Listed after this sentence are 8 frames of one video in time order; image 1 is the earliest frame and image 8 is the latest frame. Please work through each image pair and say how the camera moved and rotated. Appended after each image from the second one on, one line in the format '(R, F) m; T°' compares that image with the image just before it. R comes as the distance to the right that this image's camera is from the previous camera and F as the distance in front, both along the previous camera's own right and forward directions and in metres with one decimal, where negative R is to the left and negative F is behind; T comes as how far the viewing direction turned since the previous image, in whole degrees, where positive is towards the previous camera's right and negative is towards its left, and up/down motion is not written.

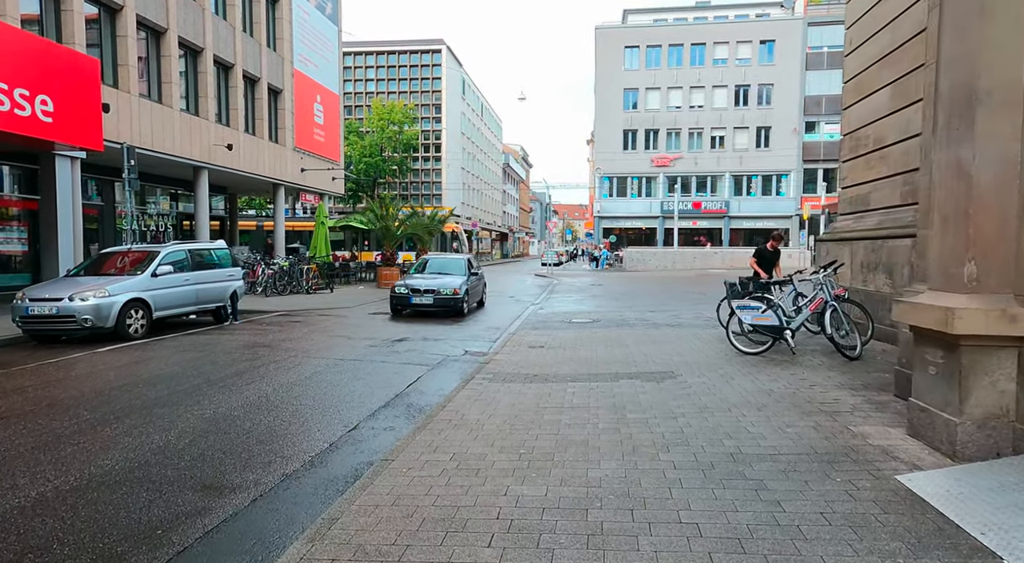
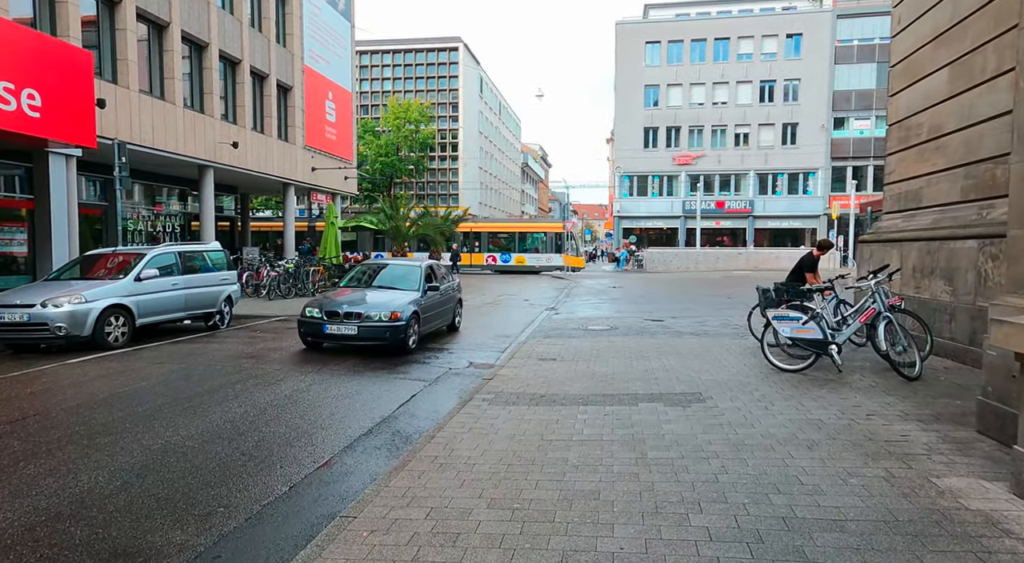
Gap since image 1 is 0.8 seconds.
(+0.2, +0.9) m; -2°
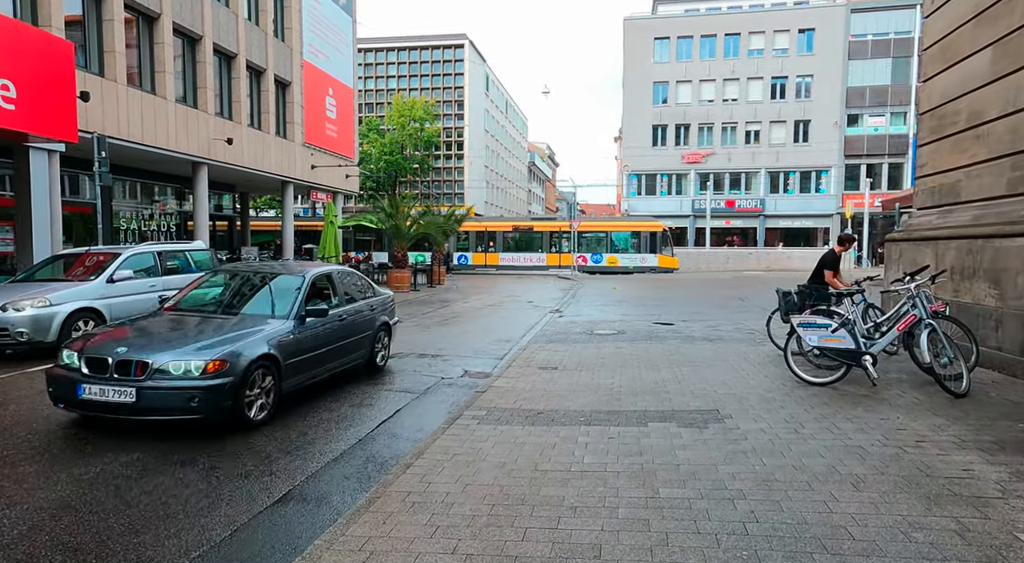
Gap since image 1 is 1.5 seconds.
(+0.1, +0.7) m; -1°
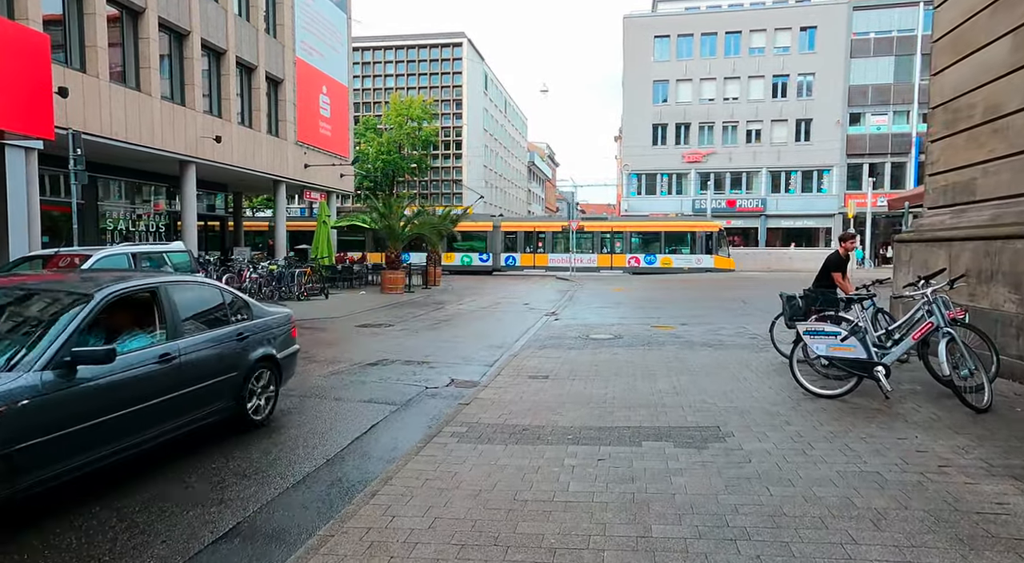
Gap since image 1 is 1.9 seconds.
(+0.2, +0.5) m; 0°
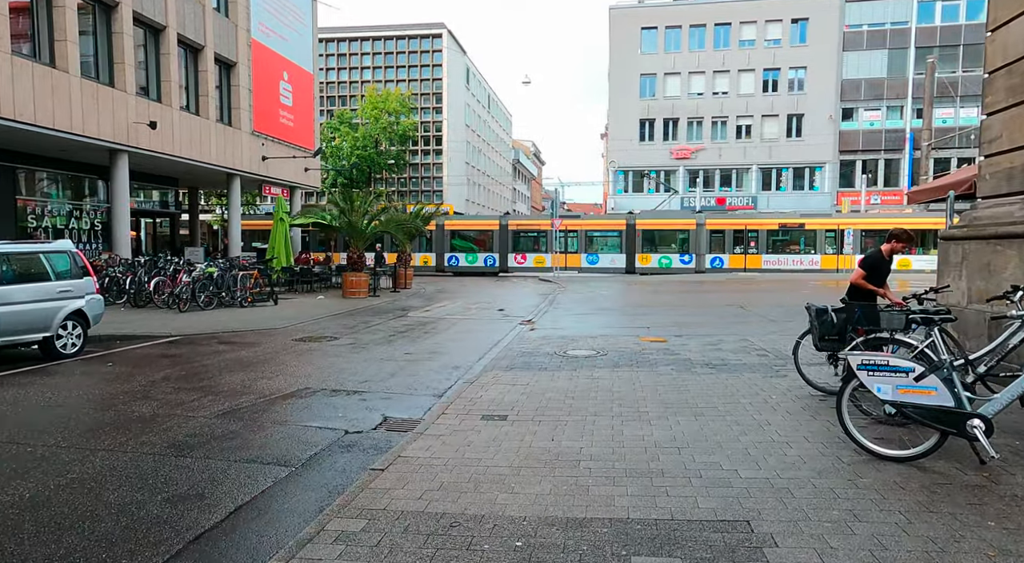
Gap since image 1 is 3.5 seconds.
(+0.4, +1.9) m; +1°
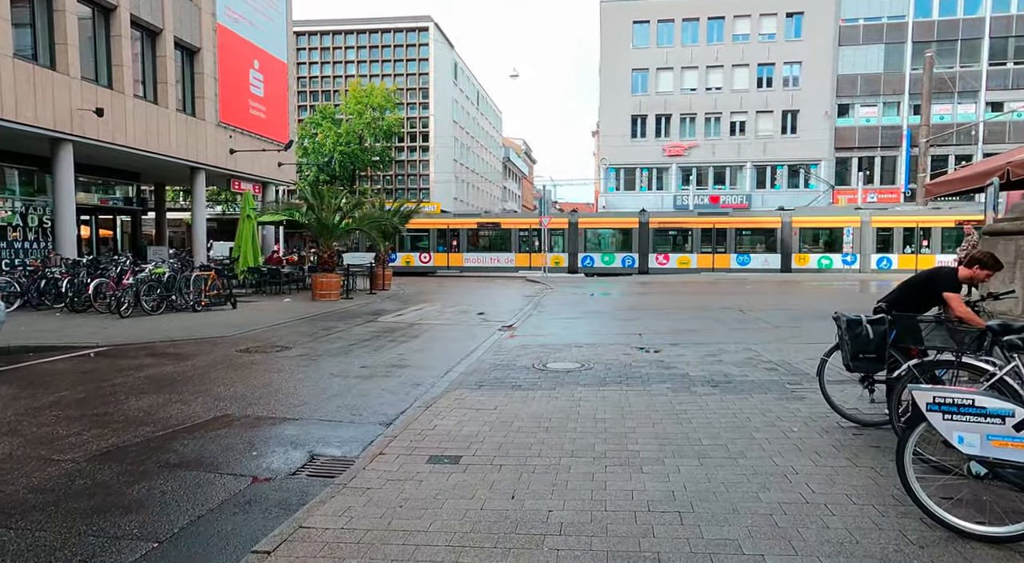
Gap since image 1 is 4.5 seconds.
(+0.3, +1.3) m; +1°
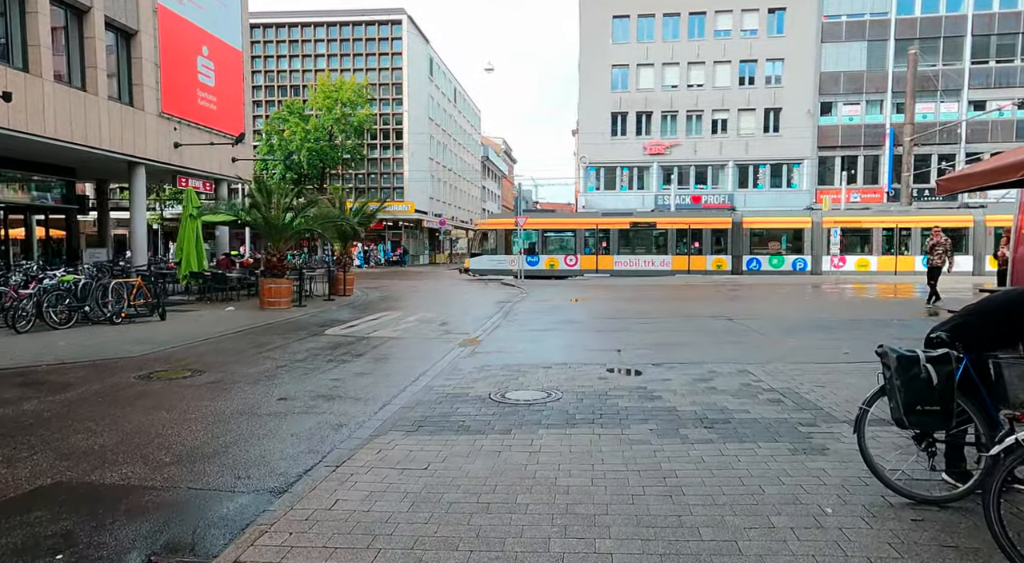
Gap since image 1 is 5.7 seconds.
(+0.4, +1.5) m; +2°
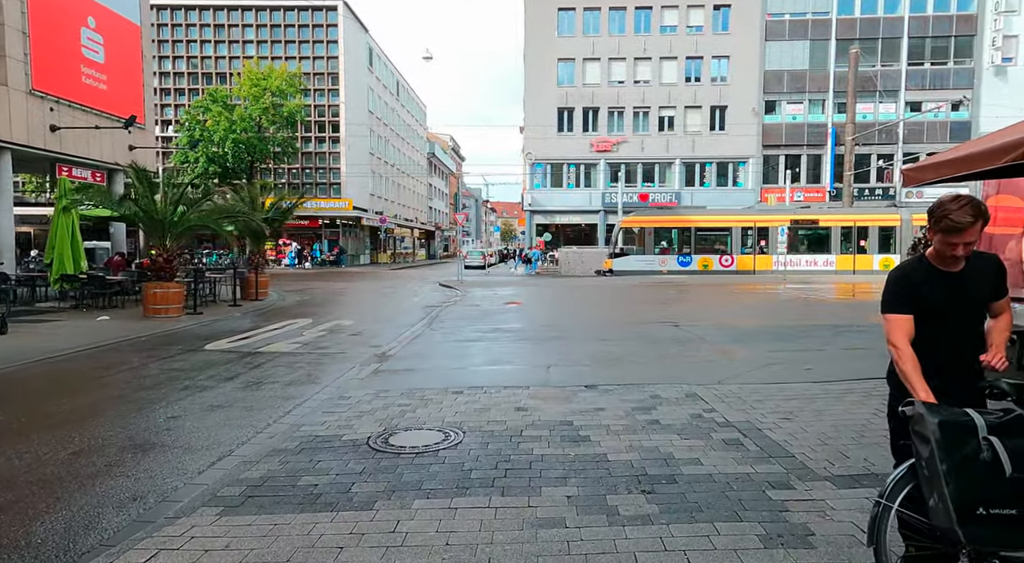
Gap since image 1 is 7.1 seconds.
(+0.6, +1.6) m; +5°
